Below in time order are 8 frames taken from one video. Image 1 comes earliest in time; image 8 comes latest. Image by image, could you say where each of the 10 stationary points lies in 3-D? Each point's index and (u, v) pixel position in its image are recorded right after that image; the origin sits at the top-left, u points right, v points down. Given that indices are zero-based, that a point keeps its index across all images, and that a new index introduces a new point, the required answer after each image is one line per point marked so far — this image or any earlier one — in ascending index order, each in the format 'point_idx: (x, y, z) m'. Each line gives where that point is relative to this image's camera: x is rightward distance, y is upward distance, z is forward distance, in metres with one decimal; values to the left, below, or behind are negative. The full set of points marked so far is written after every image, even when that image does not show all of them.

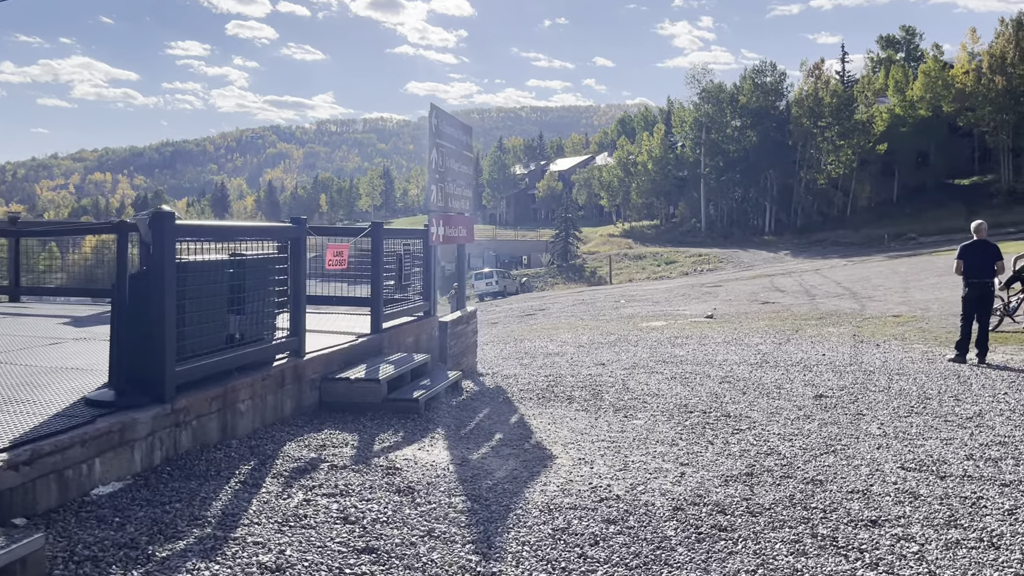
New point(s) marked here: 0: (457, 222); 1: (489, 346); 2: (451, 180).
0: (-0.7, +0.9, +10.9) m
1: (-0.5, -1.3, +19.0) m
2: (-0.8, +1.4, +10.6) m
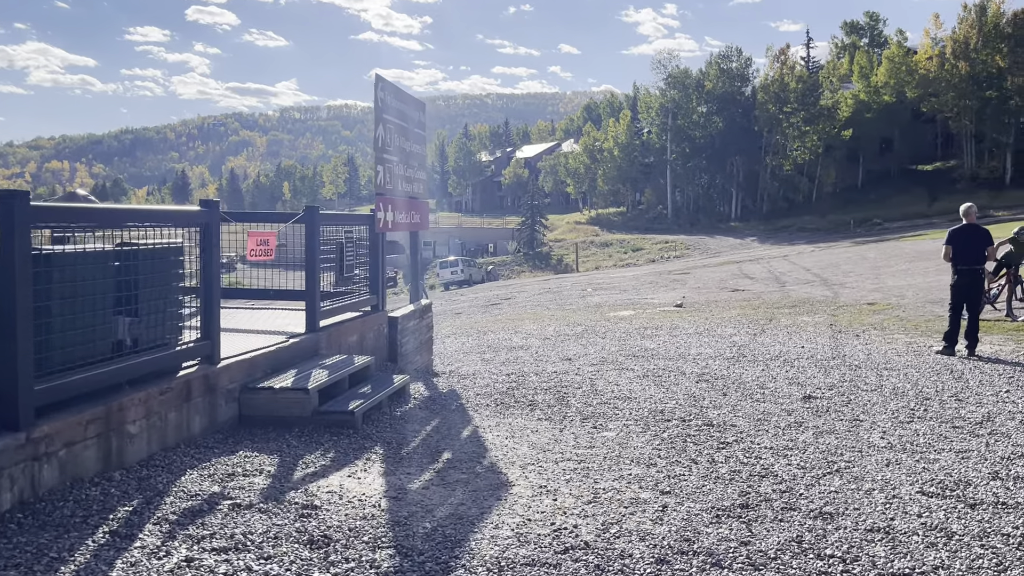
0: (-1.2, +1.0, +9.9) m
1: (-1.3, -1.1, +18.0) m
2: (-1.3, +1.5, +9.6) m
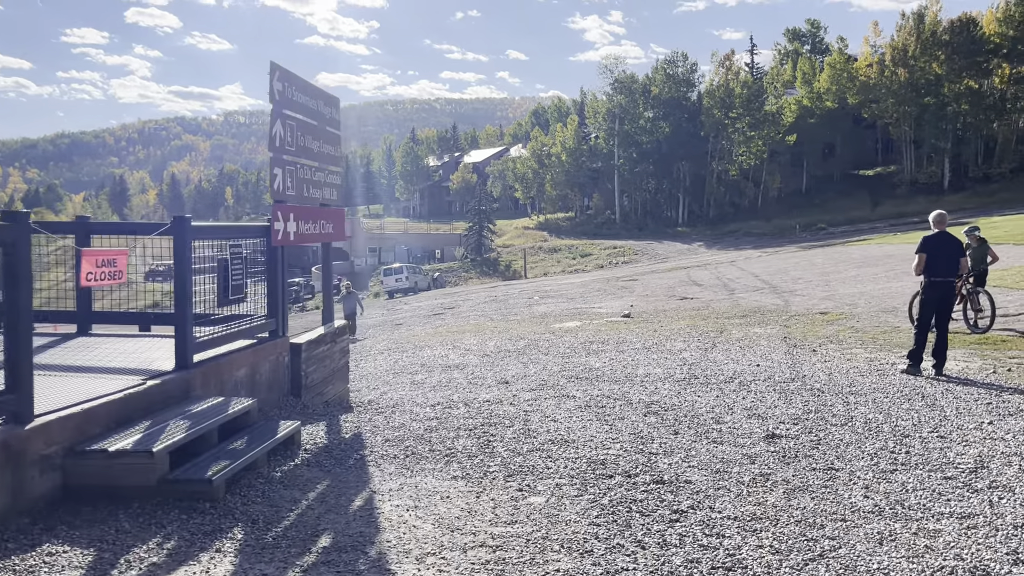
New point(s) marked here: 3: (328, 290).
0: (-2.0, +0.8, +8.7) m
1: (-2.6, -1.4, +16.8) m
2: (-2.1, +1.3, +8.4) m
3: (-2.0, +0.1, +9.3) m
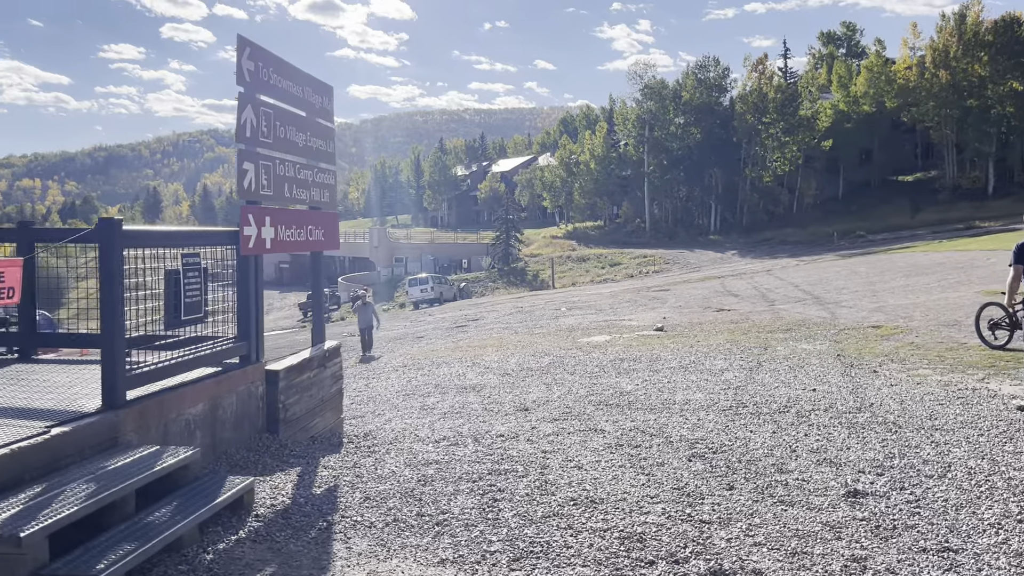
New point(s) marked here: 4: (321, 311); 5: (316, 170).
0: (-1.8, +0.6, +7.5) m
1: (-2.1, -1.6, +15.6) m
2: (-1.9, +1.1, +7.2) m
3: (-1.9, -0.1, +8.1) m
4: (-1.8, -0.1, +8.1) m
5: (-1.8, +1.1, +7.9) m
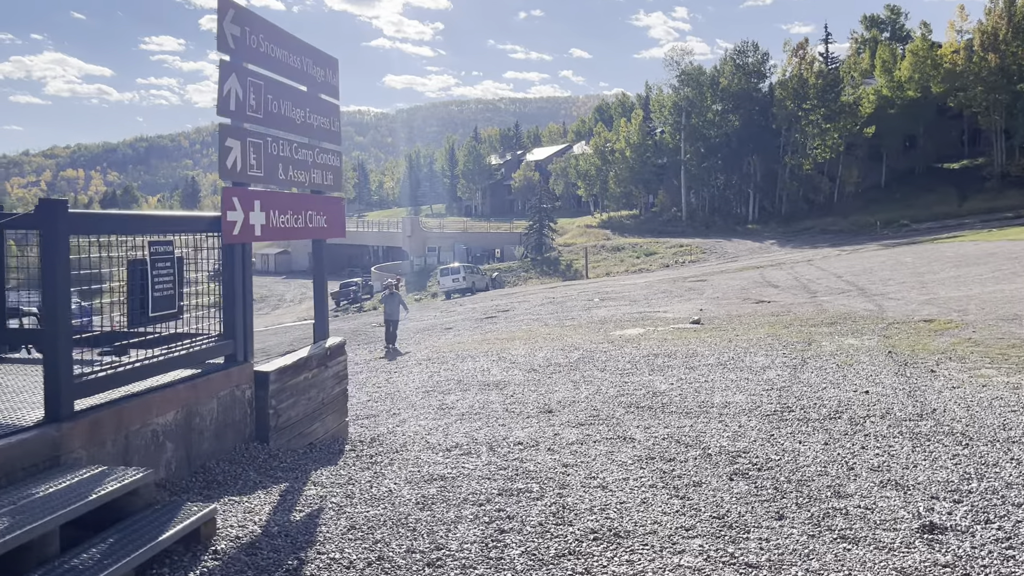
0: (-1.7, +0.7, +6.8) m
1: (-1.6, -1.4, +14.9) m
2: (-1.8, +1.2, +6.5) m
3: (-1.7, 0.0, +7.4) m
4: (-1.7, -0.1, +7.4) m
5: (-1.7, +1.2, +7.2) m
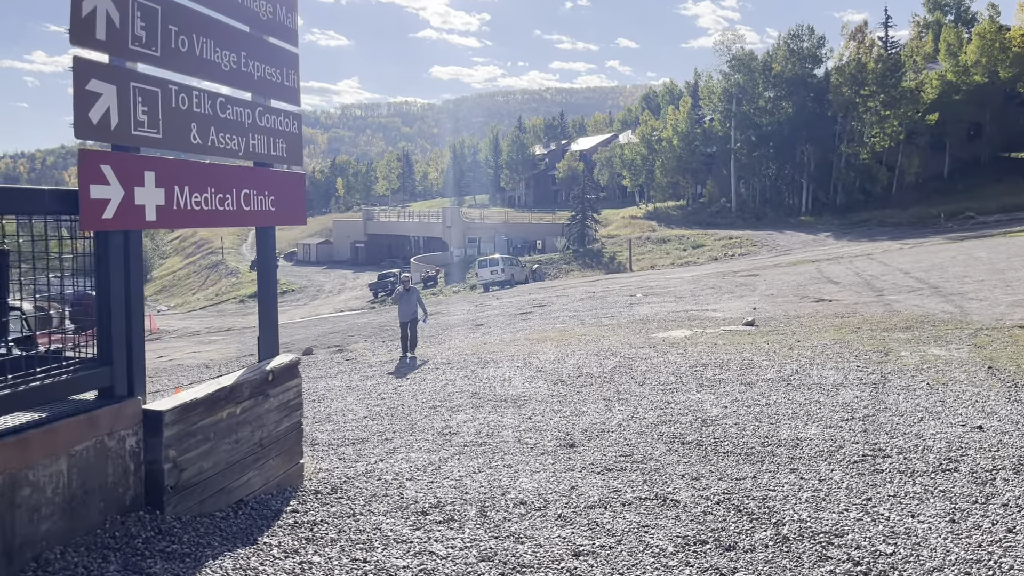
0: (-1.7, +0.7, +5.1) m
1: (-1.2, -1.4, +13.2) m
2: (-1.8, +1.2, +4.7) m
3: (-1.7, 0.0, +5.7) m
4: (-1.6, -0.1, +5.7) m
5: (-1.6, +1.1, +5.4) m
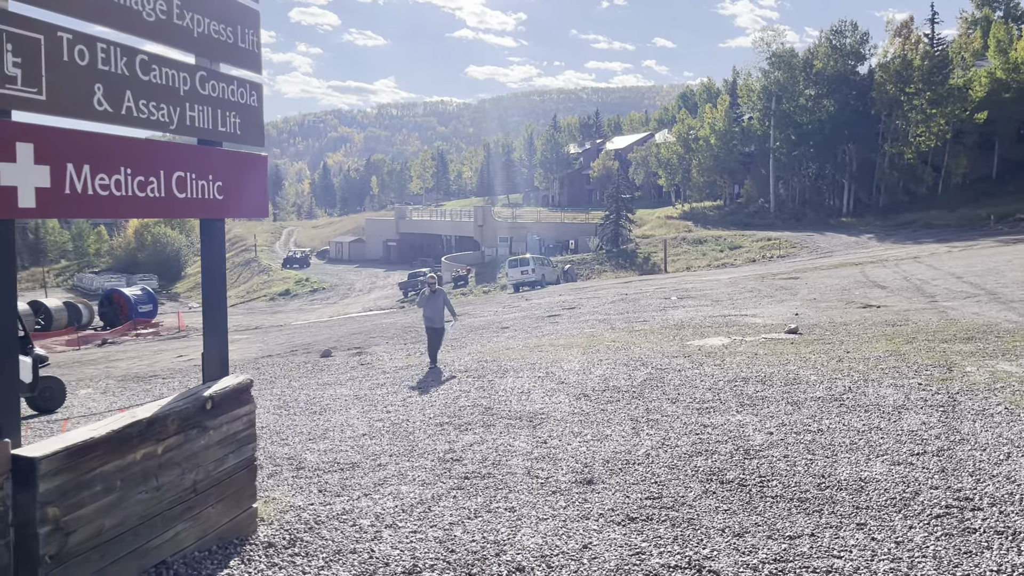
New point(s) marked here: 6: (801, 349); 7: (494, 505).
0: (-1.7, +0.6, +4.1) m
1: (-0.9, -1.4, +12.1) m
2: (-1.8, +1.1, +3.7) m
3: (-1.6, 0.0, +4.7) m
4: (-1.6, -0.1, +4.7) m
5: (-1.6, +1.1, +4.4) m
6: (+4.5, -1.0, +13.2) m
7: (-0.1, -1.4, +5.5) m
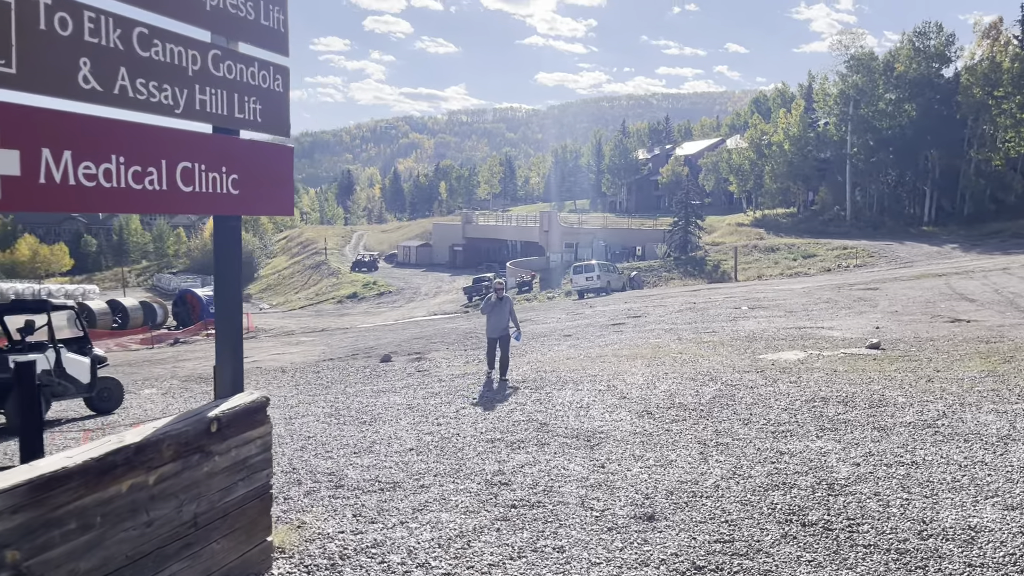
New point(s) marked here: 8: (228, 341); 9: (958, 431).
0: (-1.5, +0.6, +3.6) m
1: (-0.1, -1.5, +11.6) m
2: (-1.6, +1.1, +3.3) m
3: (-1.4, -0.1, +4.2) m
4: (-1.4, -0.2, +4.2) m
5: (-1.4, +1.1, +3.9) m
6: (+5.4, -1.1, +12.2) m
7: (+0.2, -1.5, +4.9) m
8: (-1.4, -0.3, +4.2) m
9: (+4.2, -1.3, +7.8) m
